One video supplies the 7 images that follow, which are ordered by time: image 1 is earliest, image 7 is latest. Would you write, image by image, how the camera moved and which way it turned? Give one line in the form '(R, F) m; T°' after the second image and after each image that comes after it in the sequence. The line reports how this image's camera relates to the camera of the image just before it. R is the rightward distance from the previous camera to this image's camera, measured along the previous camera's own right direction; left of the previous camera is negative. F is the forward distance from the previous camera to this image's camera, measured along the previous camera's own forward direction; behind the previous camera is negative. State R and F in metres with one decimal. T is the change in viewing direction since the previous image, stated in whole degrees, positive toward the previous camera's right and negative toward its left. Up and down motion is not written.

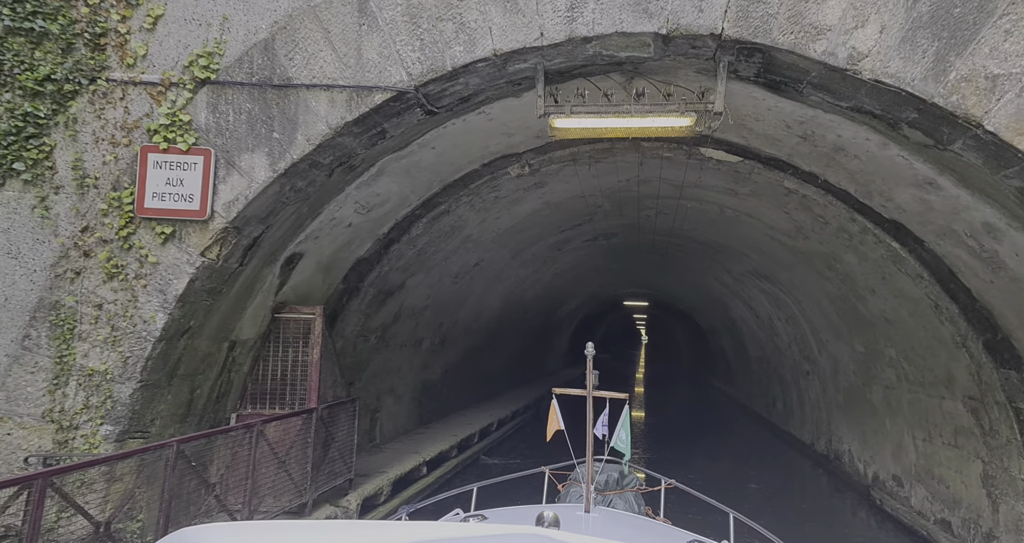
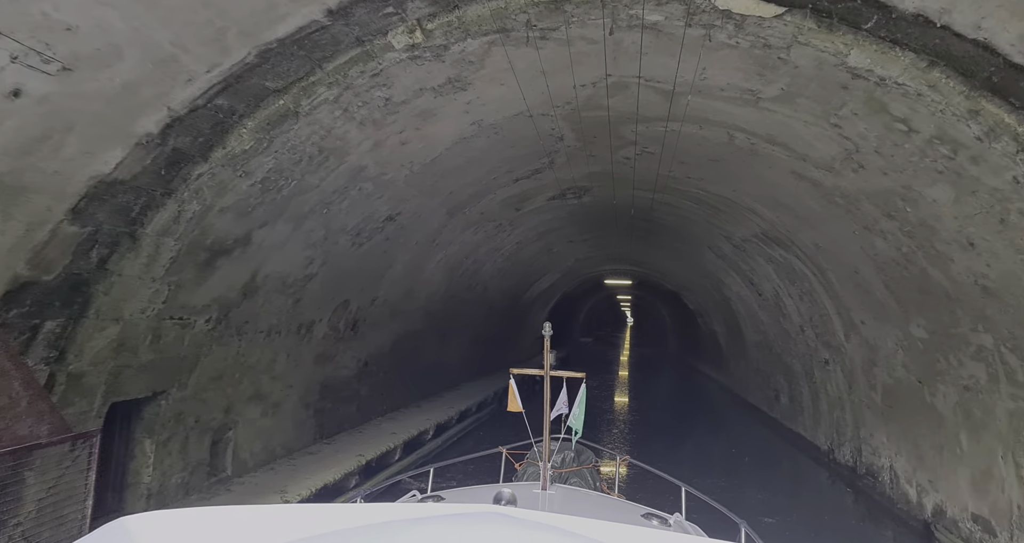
(+0.6, +1.8) m; +2°
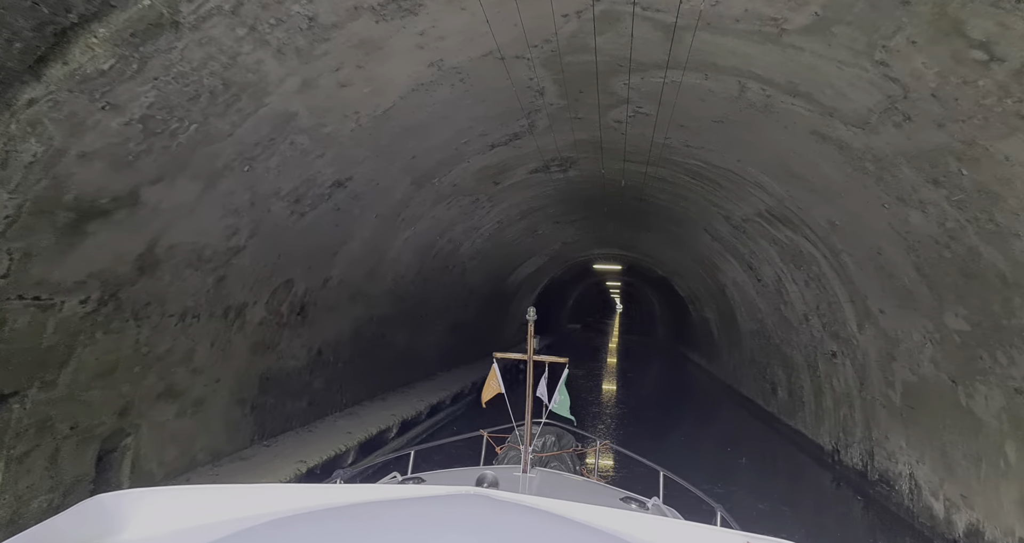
(+0.2, +0.7) m; +1°
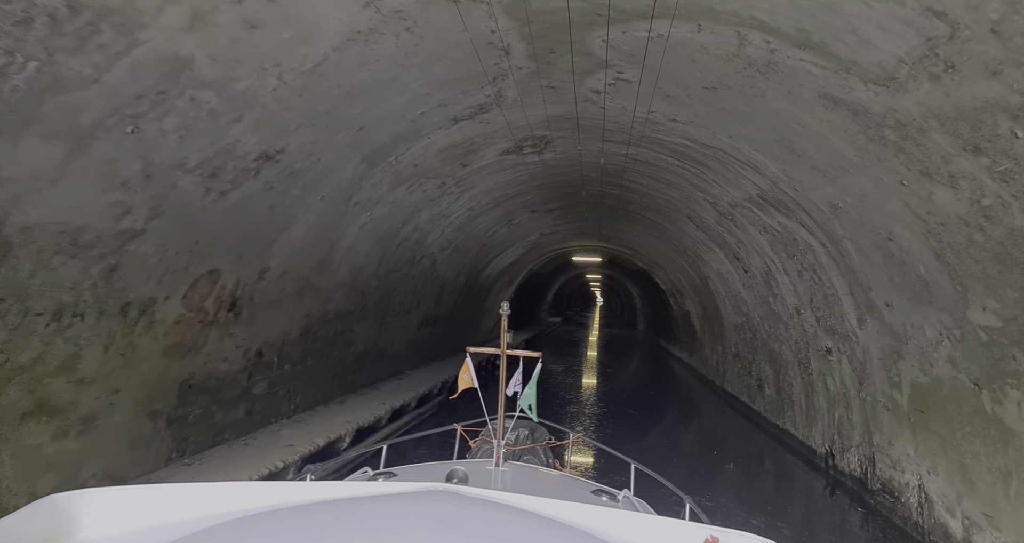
(+0.2, +0.6) m; +2°
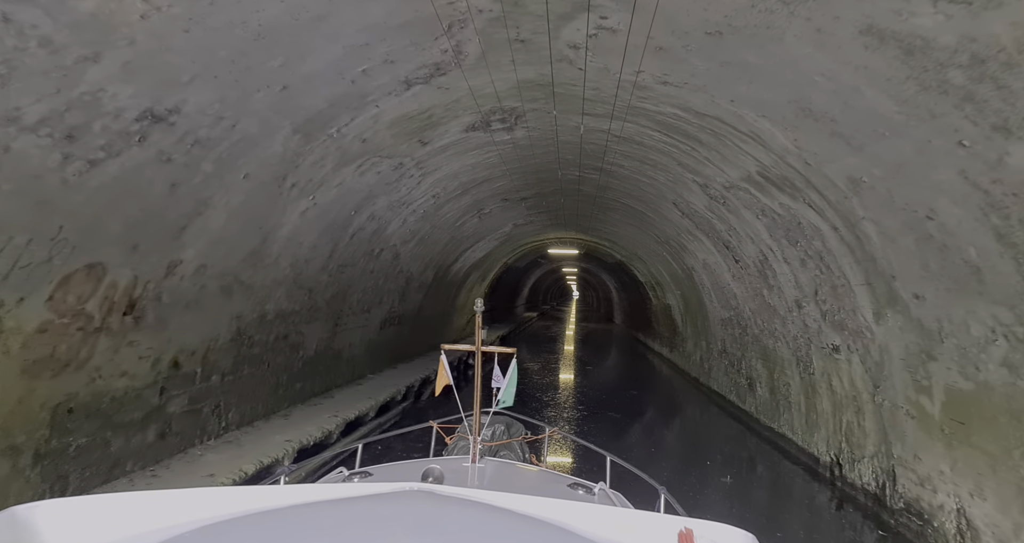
(+0.1, +0.7) m; +3°
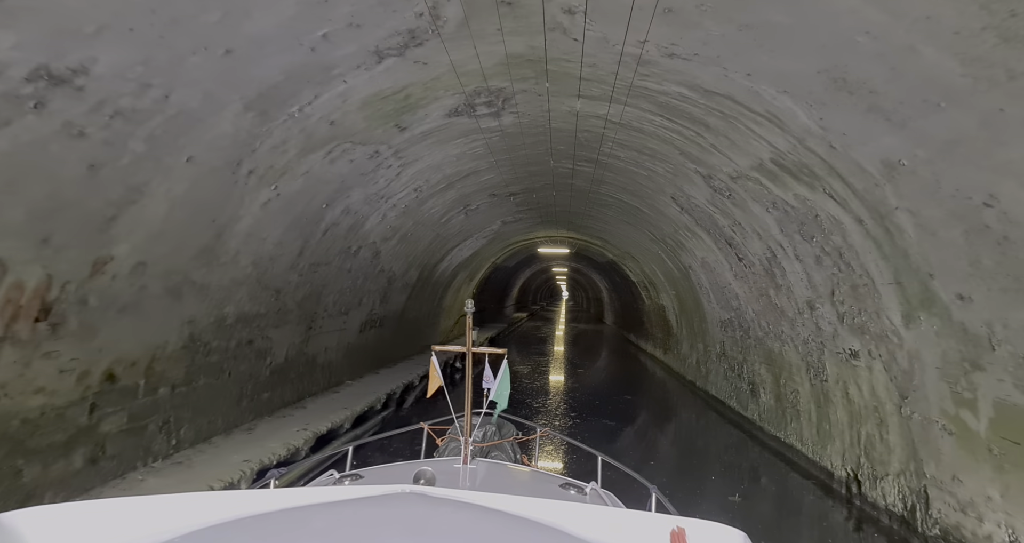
(0.0, +0.5) m; +1°
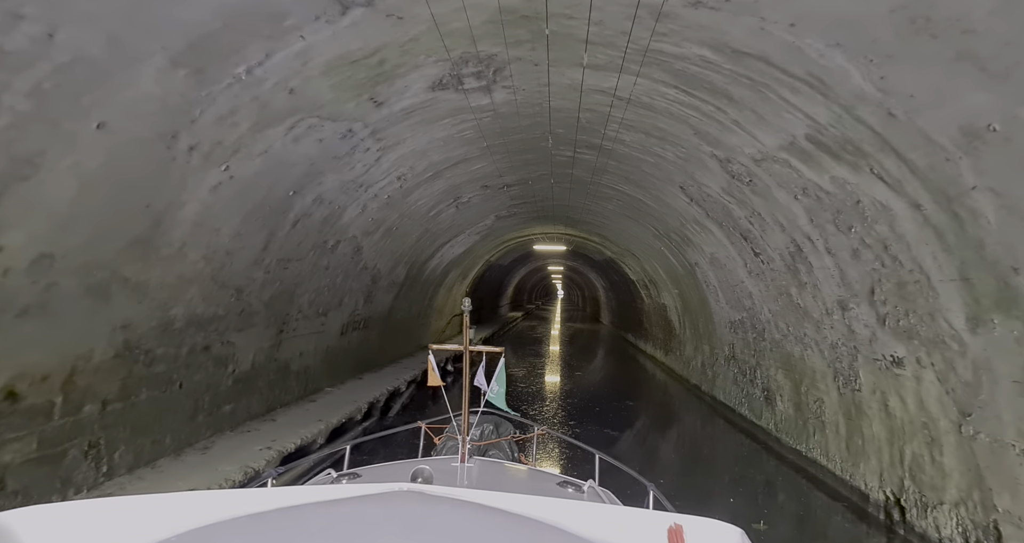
(0.0, +0.6) m; +1°
